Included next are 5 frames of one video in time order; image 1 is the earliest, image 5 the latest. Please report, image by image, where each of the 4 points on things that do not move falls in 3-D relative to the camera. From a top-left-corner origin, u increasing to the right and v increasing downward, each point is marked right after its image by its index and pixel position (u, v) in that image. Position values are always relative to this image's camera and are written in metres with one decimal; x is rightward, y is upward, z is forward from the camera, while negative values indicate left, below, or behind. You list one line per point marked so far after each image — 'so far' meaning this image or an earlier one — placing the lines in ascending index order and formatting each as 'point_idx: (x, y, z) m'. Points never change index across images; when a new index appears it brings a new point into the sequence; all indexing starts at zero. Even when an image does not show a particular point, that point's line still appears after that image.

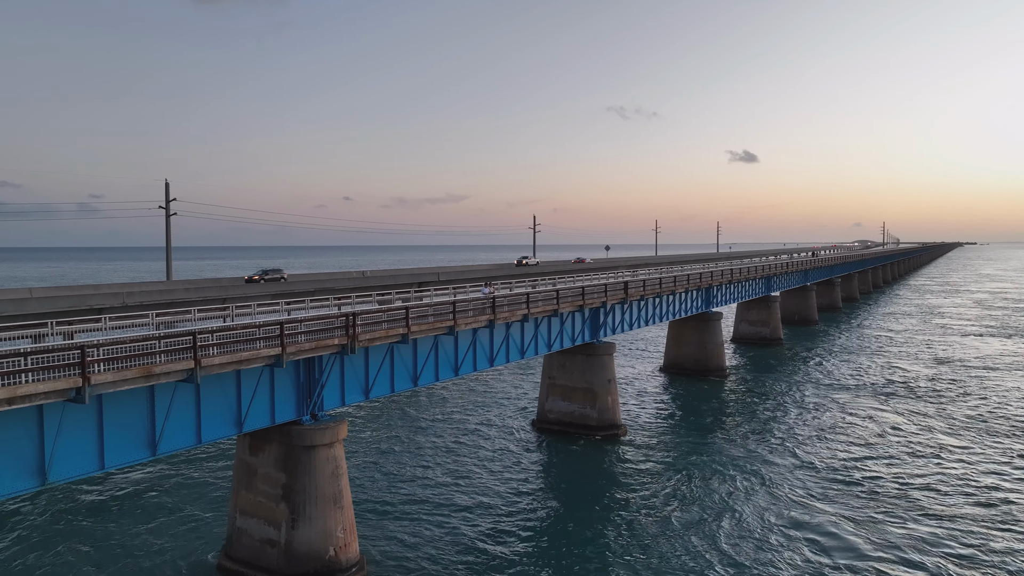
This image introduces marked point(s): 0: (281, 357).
0: (-5.7, -1.7, +14.9) m
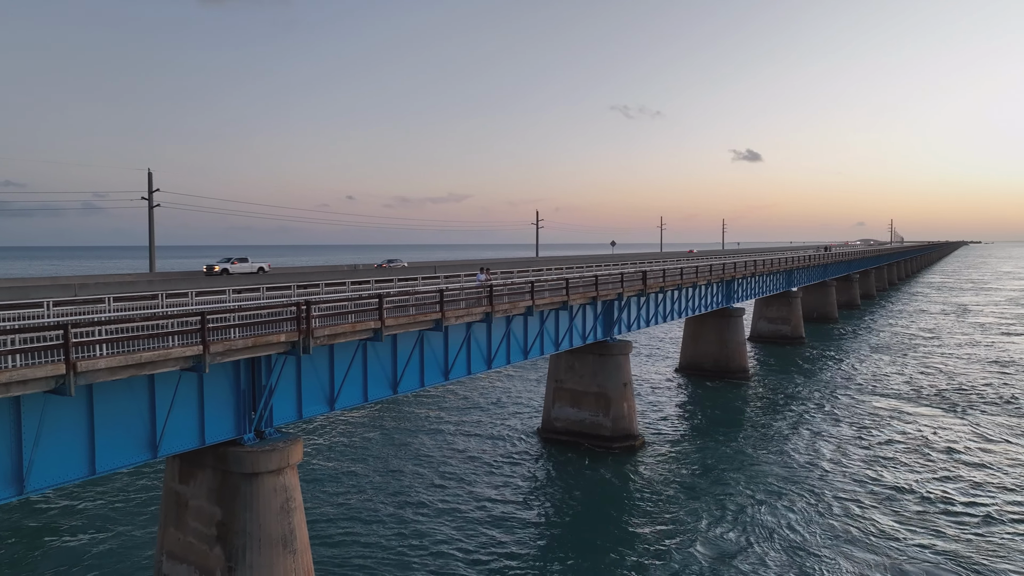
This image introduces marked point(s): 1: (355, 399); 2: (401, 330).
0: (-5.6, -1.3, +11.1) m
1: (-4.1, -2.9, +16.0) m
2: (-2.8, -1.1, +15.5) m
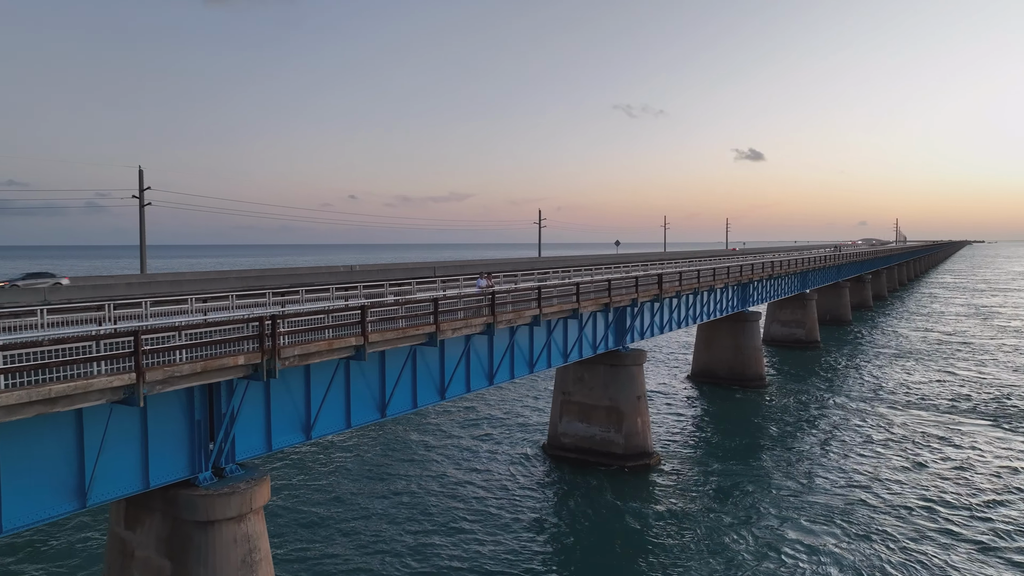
0: (-5.5, -1.5, +9.0) m
1: (-4.0, -3.1, +13.8) m
2: (-2.7, -1.3, +13.4) m
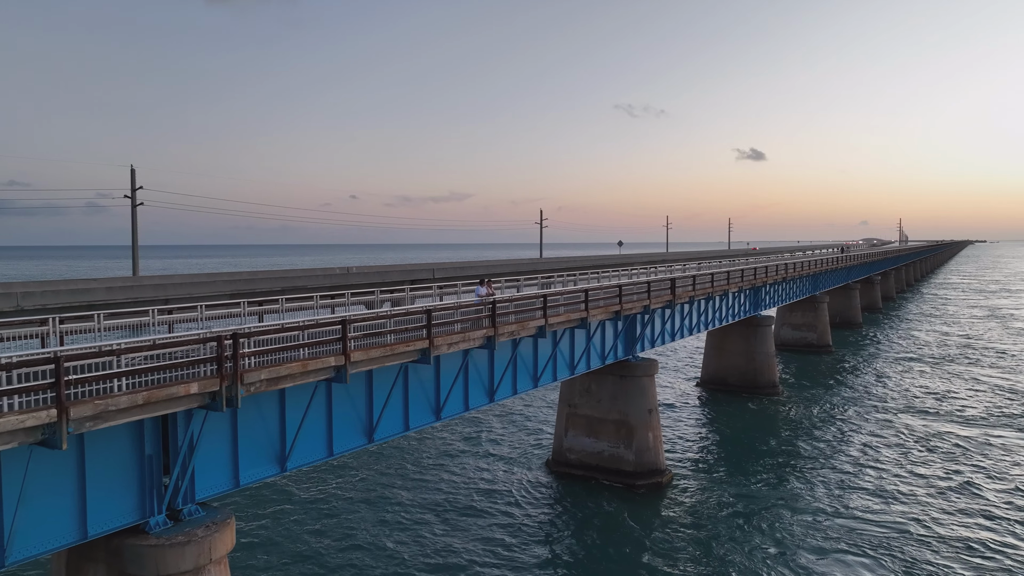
0: (-5.5, -1.7, +7.4) m
1: (-3.9, -3.3, +12.2) m
2: (-2.6, -1.5, +11.7) m
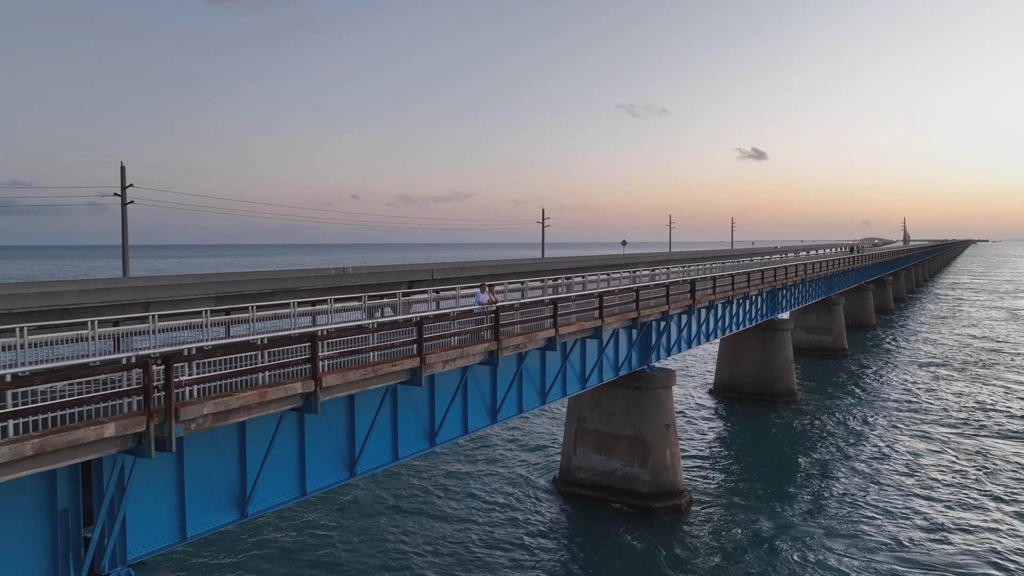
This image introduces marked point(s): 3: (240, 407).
0: (-5.4, -1.8, +5.4) m
1: (-3.8, -3.4, +10.2) m
2: (-2.5, -1.6, +9.8) m
3: (-3.6, -1.6, +8.1) m
